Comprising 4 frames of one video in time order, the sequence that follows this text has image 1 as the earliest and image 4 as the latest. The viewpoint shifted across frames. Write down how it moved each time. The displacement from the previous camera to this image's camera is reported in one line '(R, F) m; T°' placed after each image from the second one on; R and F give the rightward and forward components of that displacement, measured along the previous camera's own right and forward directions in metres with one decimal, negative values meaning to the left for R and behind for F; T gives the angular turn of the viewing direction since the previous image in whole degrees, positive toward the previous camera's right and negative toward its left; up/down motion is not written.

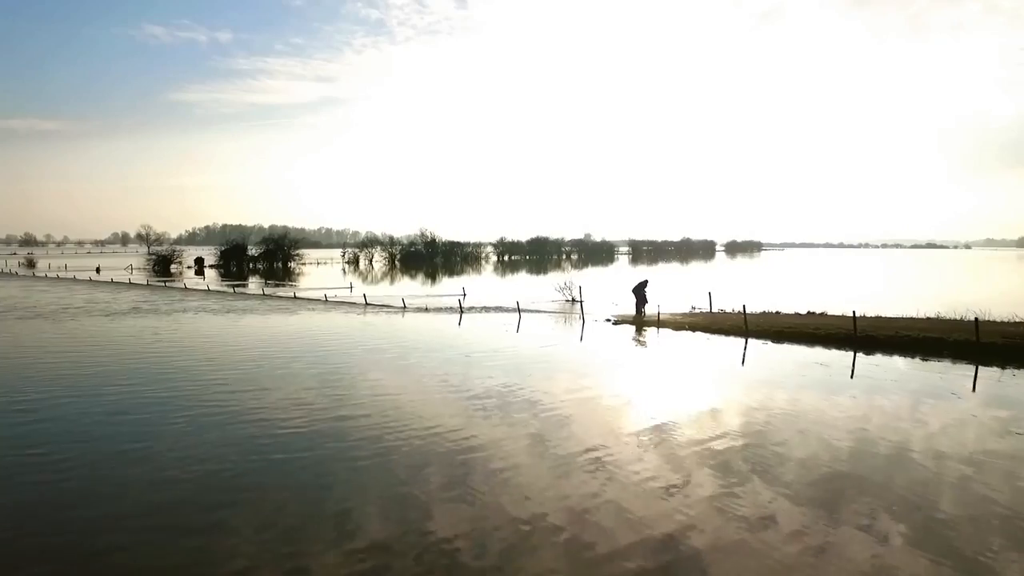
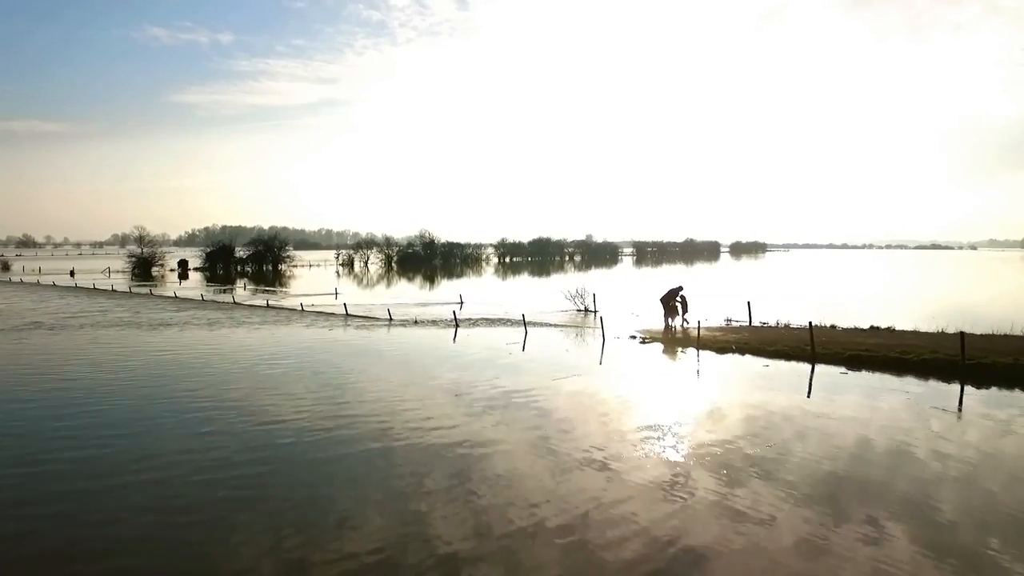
(0.0, +1.2) m; 0°
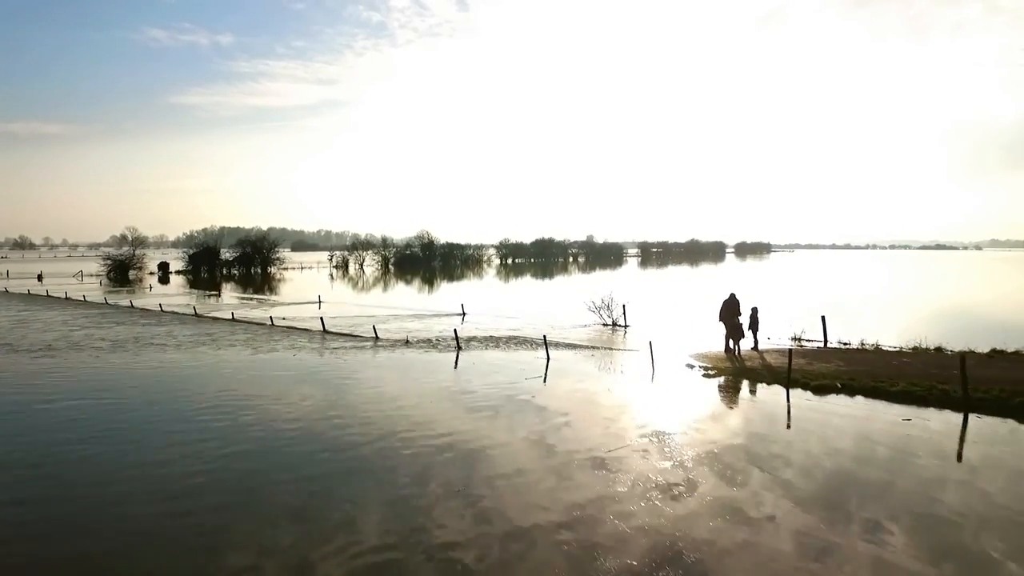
(-0.2, +1.4) m; 0°
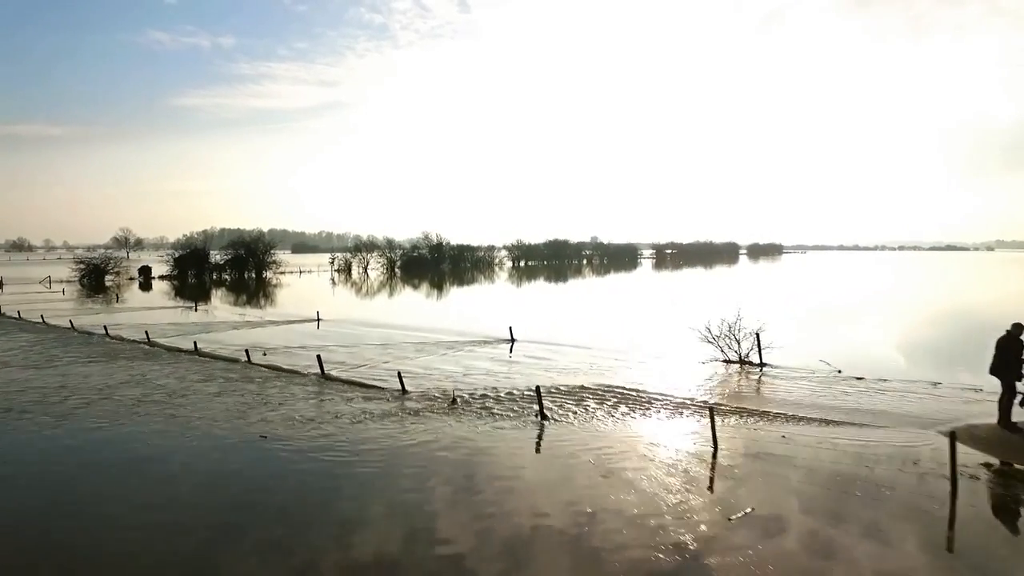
(-0.7, +2.1) m; 0°
